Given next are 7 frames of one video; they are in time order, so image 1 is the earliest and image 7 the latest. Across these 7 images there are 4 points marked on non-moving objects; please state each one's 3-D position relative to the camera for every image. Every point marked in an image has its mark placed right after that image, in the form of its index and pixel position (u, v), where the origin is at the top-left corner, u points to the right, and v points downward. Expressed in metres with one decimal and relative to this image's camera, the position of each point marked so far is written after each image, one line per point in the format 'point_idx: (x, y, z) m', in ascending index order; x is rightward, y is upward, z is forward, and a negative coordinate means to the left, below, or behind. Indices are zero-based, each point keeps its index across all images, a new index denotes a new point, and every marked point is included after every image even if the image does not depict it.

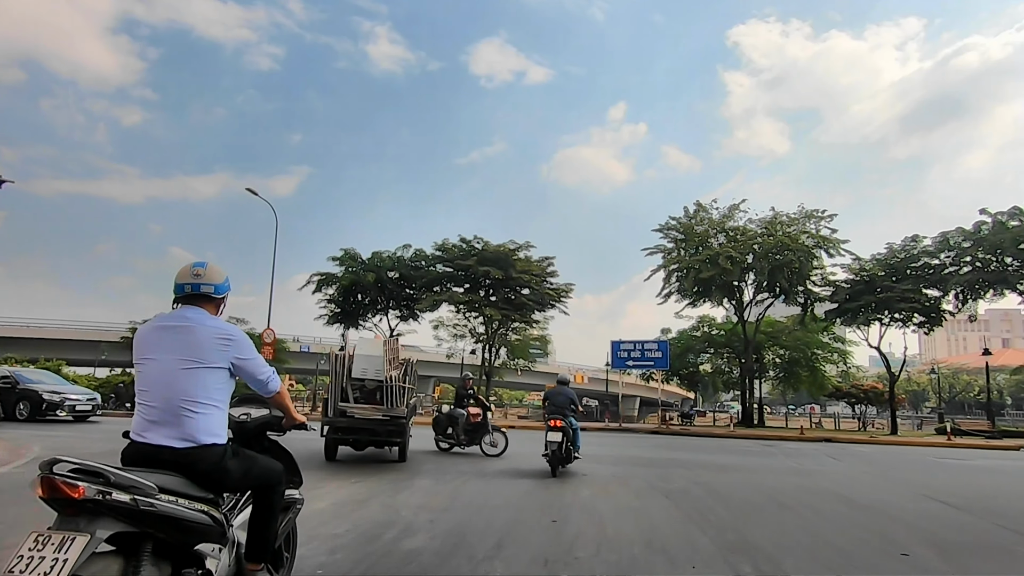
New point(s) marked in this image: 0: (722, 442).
0: (+6.5, -4.7, +17.8) m
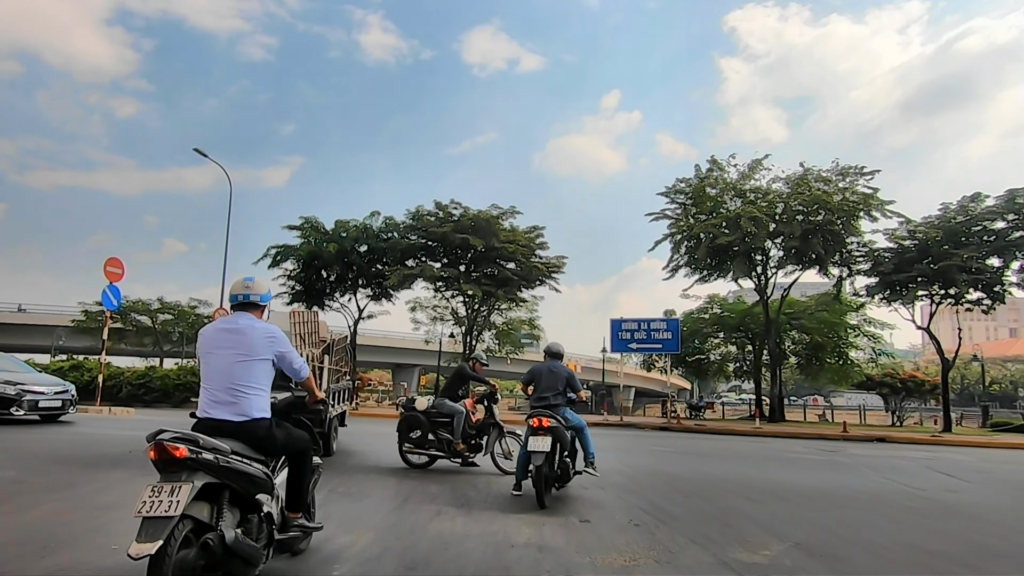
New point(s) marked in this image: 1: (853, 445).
0: (+5.8, -3.7, +13.7) m
1: (+7.7, -3.6, +13.3) m
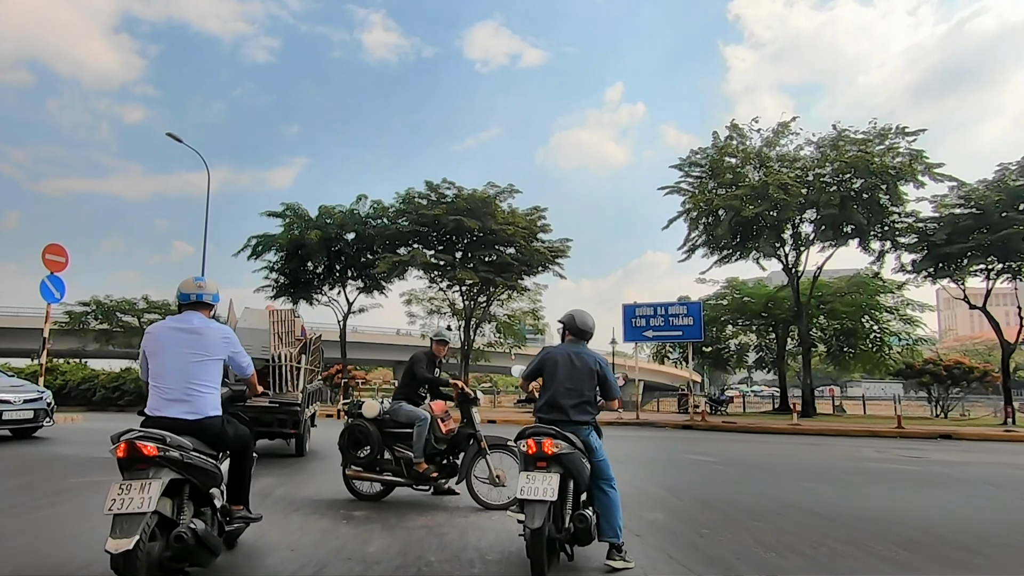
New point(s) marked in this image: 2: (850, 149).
0: (+5.8, -3.1, +11.3) m
1: (+7.7, -3.0, +10.8) m
2: (+11.3, +4.7, +19.5) m
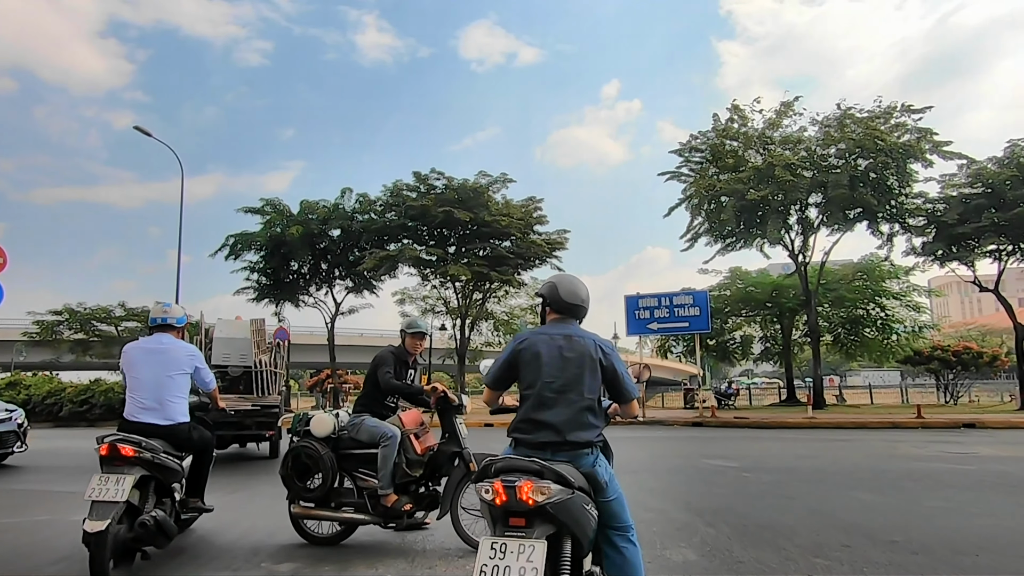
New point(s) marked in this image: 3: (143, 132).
0: (+5.7, -2.8, +10.5) m
1: (+7.6, -2.6, +10.0) m
2: (+11.0, +5.1, +18.7) m
3: (-12.1, +5.1, +19.4) m
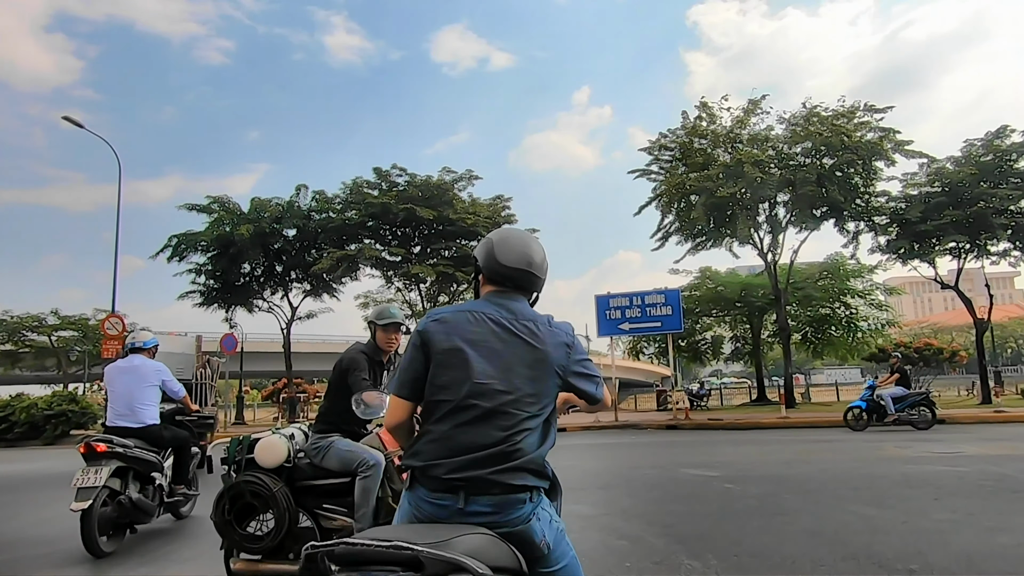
0: (+5.1, -2.7, +10.1) m
1: (+7.1, -2.5, +9.8) m
2: (+9.9, +5.2, +18.7) m
3: (-13.2, +5.0, +18.2) m
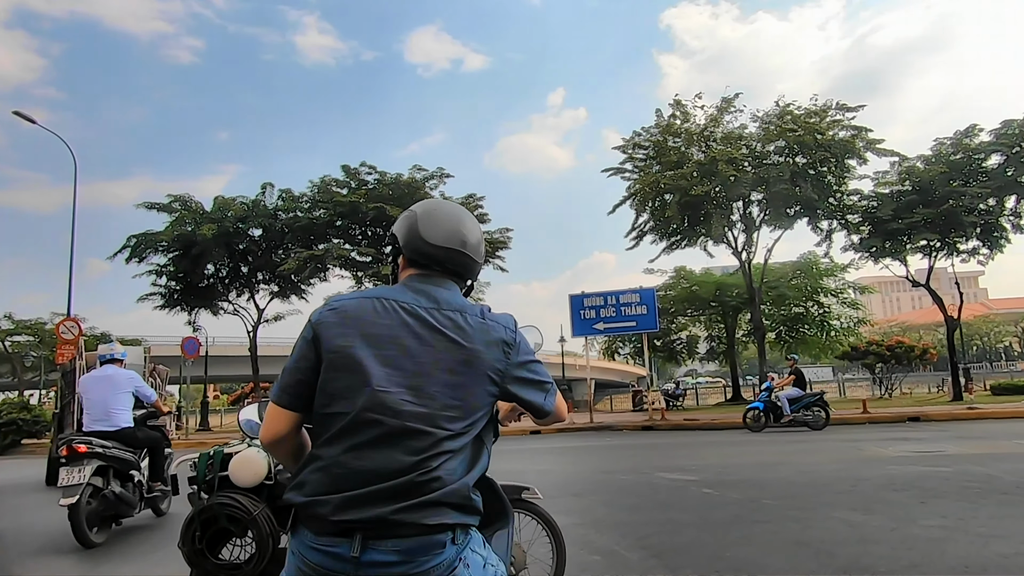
0: (+4.6, -2.7, +9.9) m
1: (+6.6, -2.5, +9.6) m
2: (+9.0, +5.3, +18.7) m
3: (-14.1, +4.9, +17.3) m
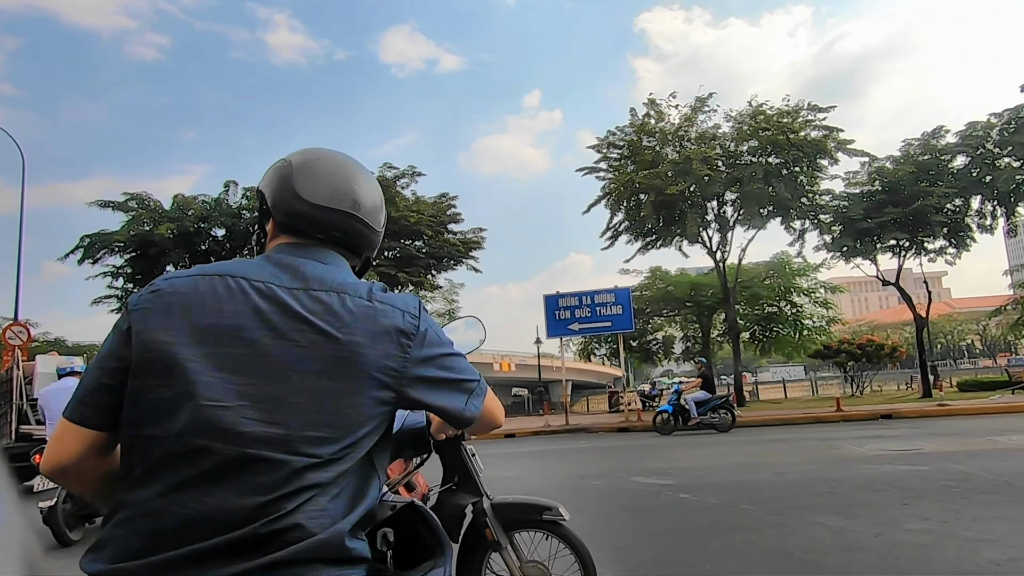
0: (+4.2, -2.6, +9.8) m
1: (+6.1, -2.4, +9.5) m
2: (+8.2, +5.3, +18.7) m
3: (-14.8, +4.8, +16.4) m
